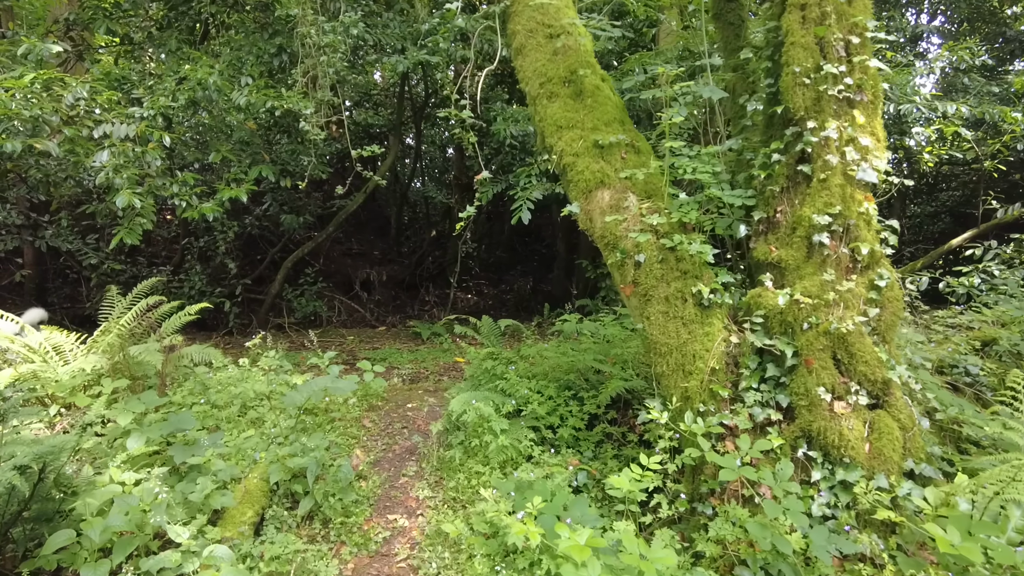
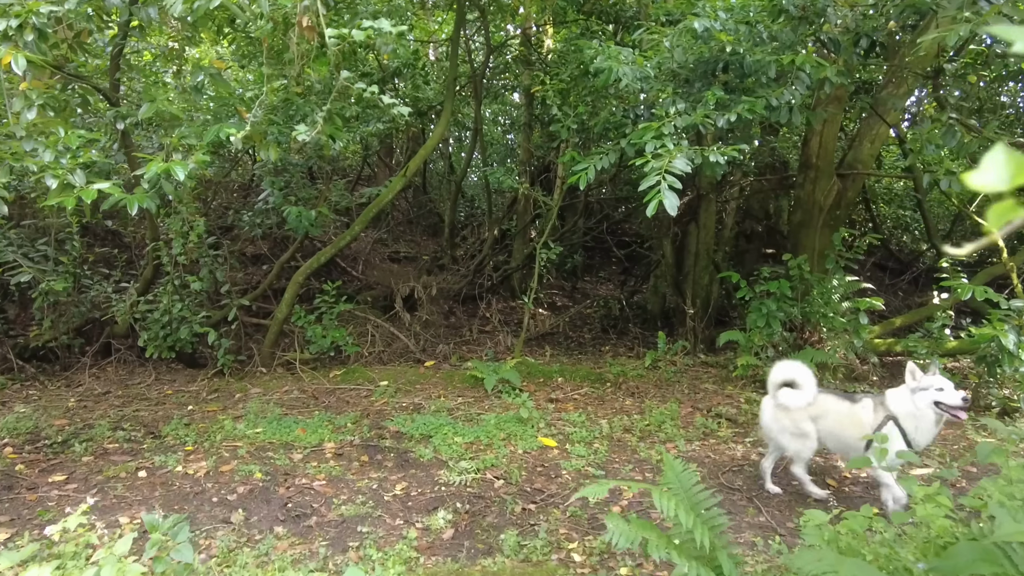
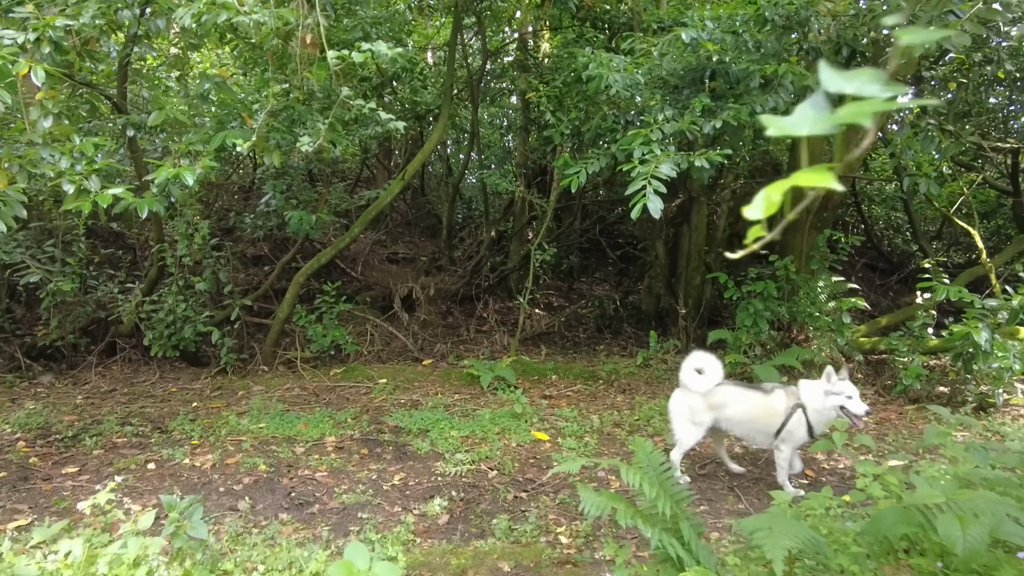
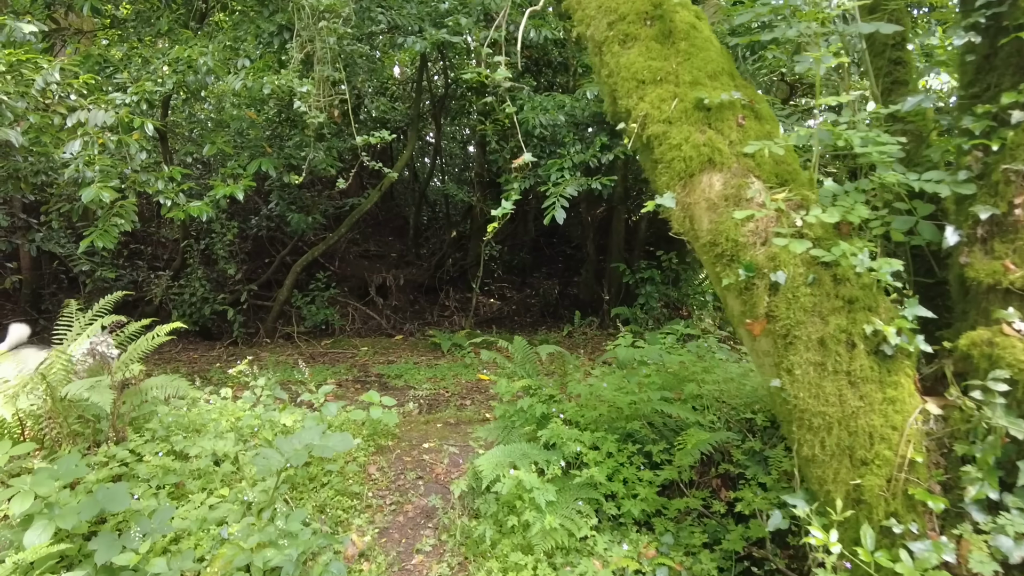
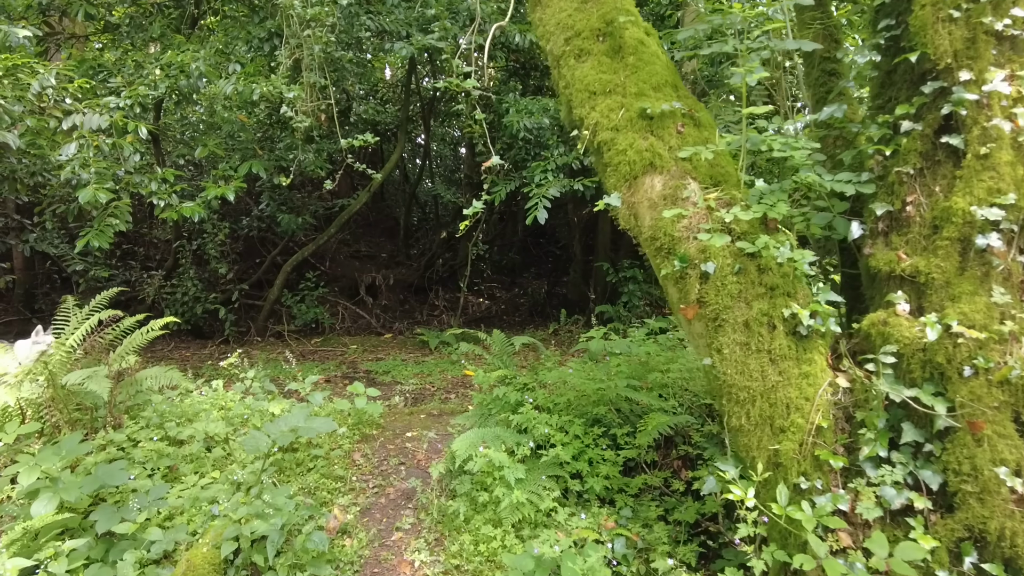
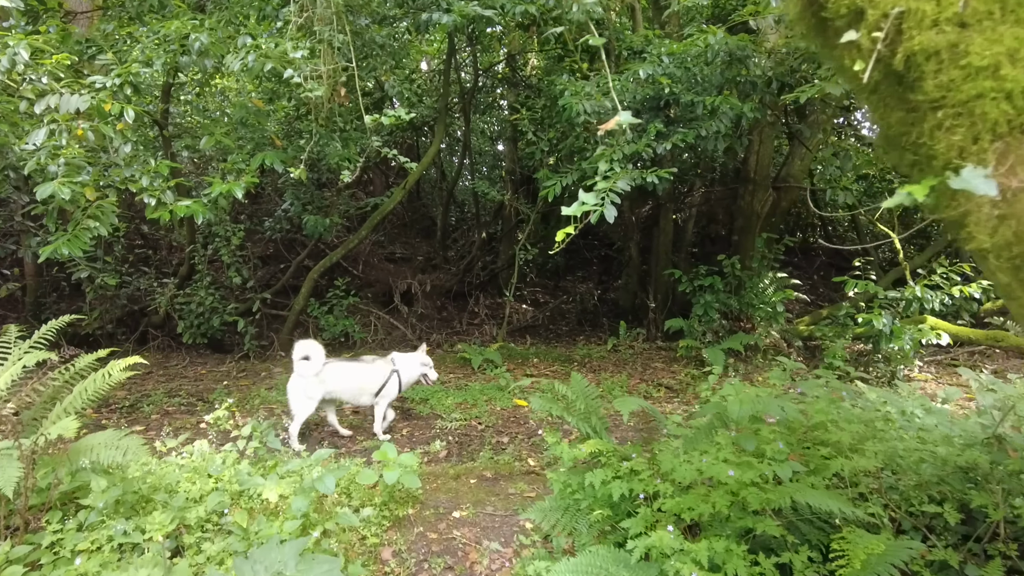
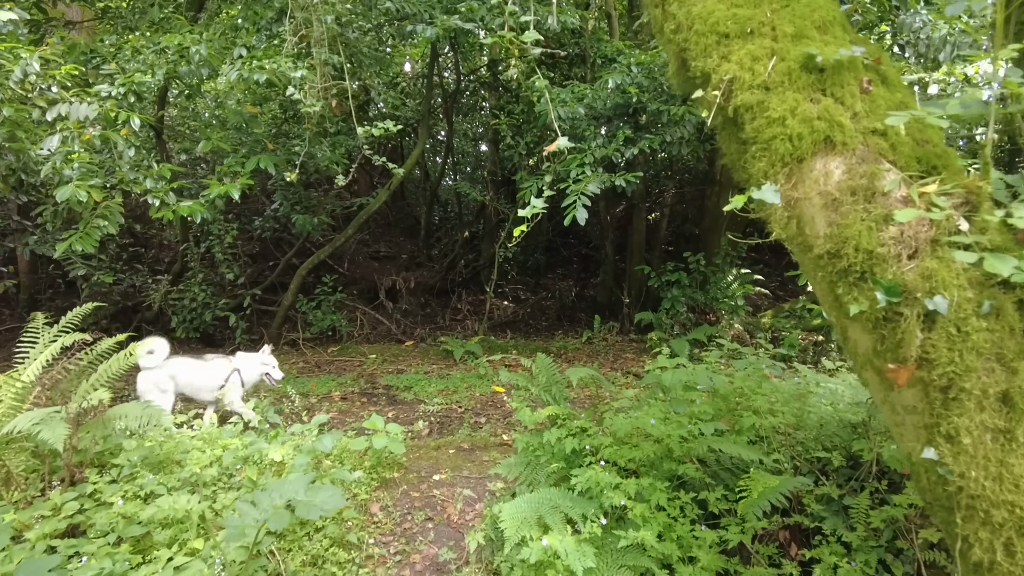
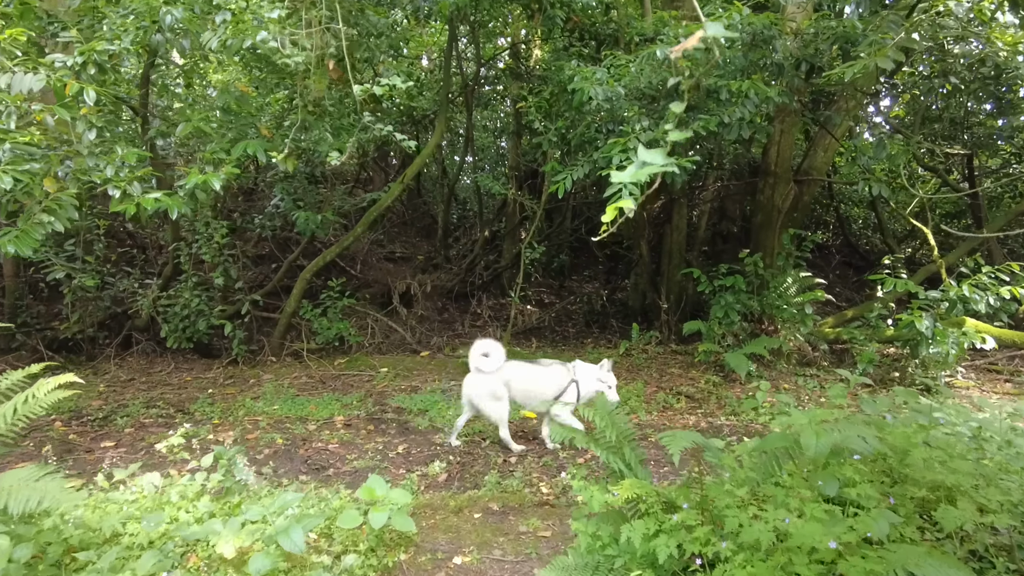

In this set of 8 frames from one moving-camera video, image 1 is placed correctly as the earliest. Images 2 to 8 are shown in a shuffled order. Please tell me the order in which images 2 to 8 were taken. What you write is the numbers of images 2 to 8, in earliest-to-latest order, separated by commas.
5, 4, 7, 6, 8, 3, 2
